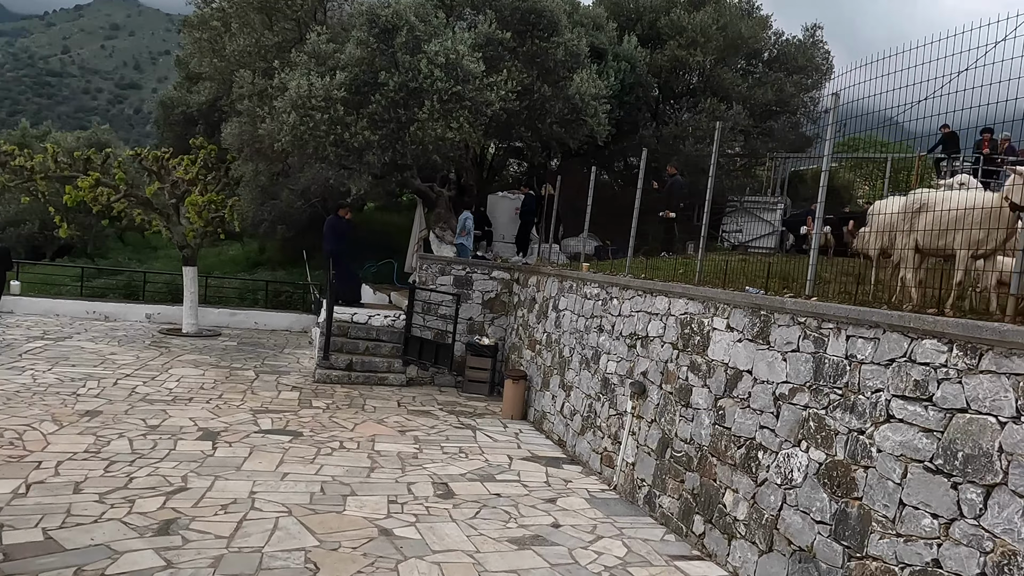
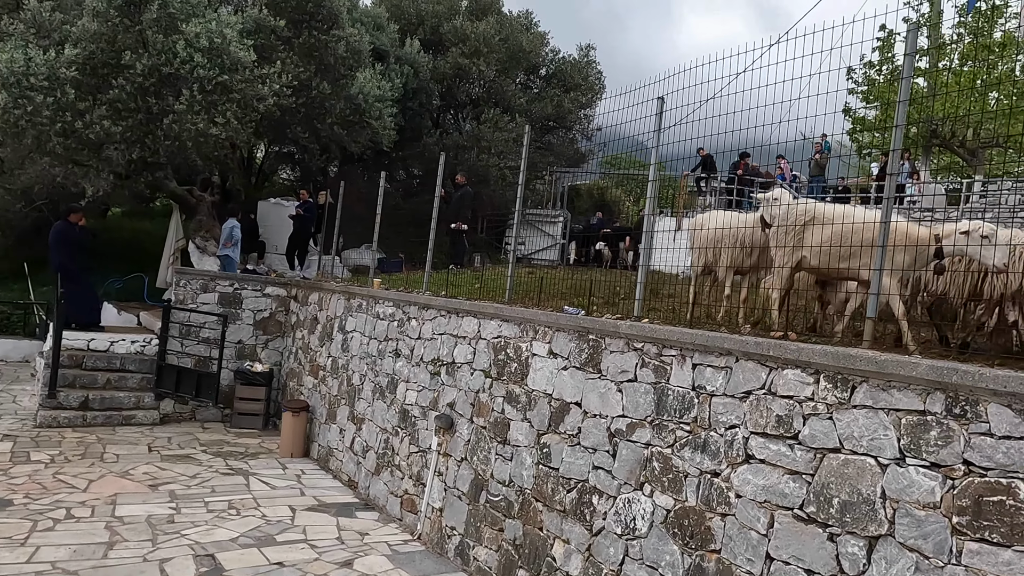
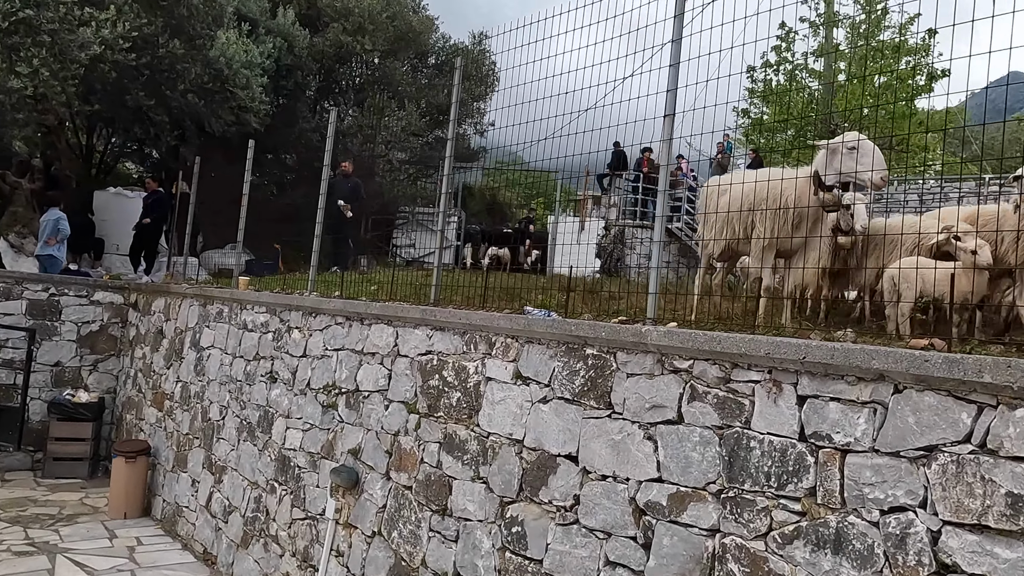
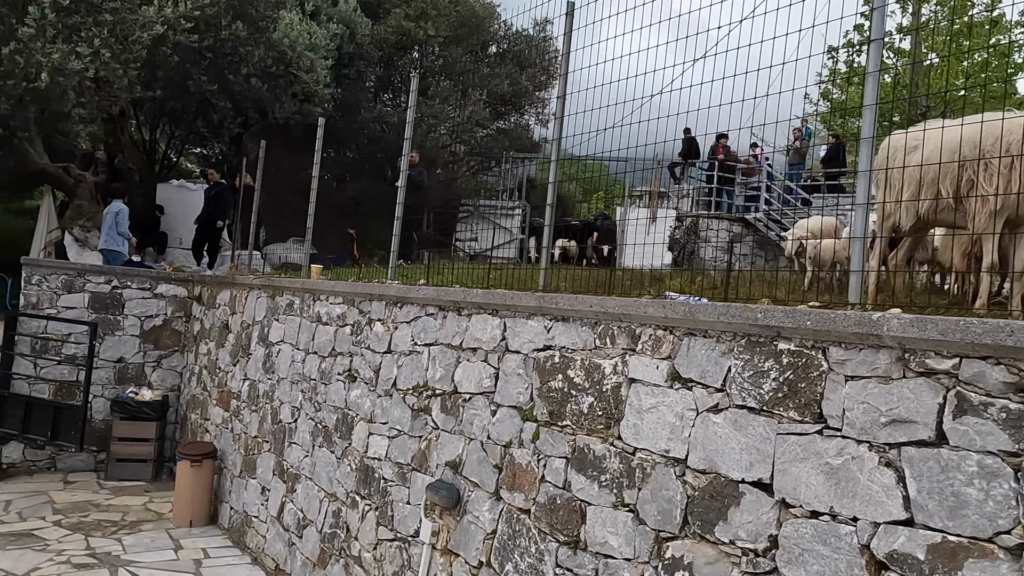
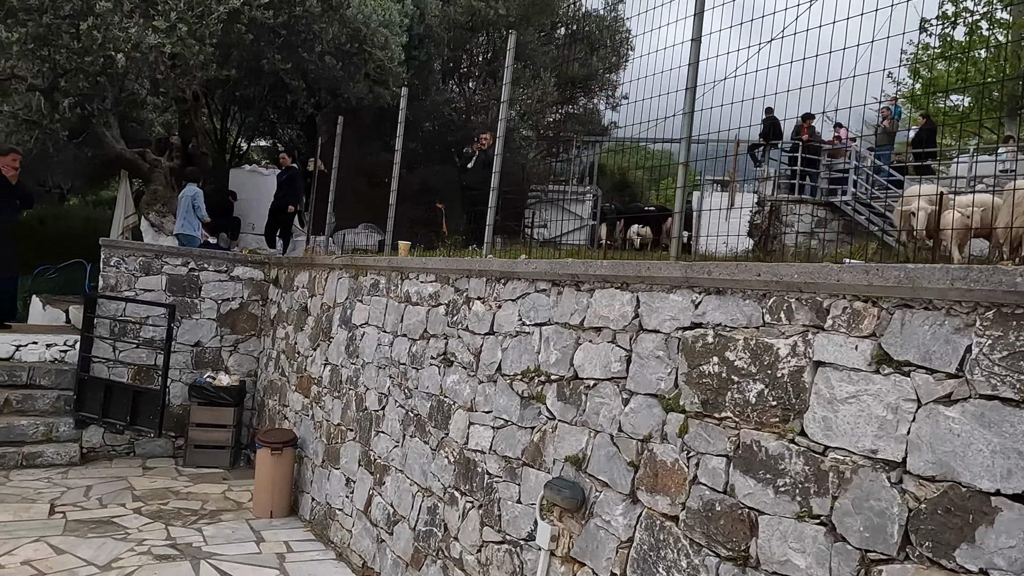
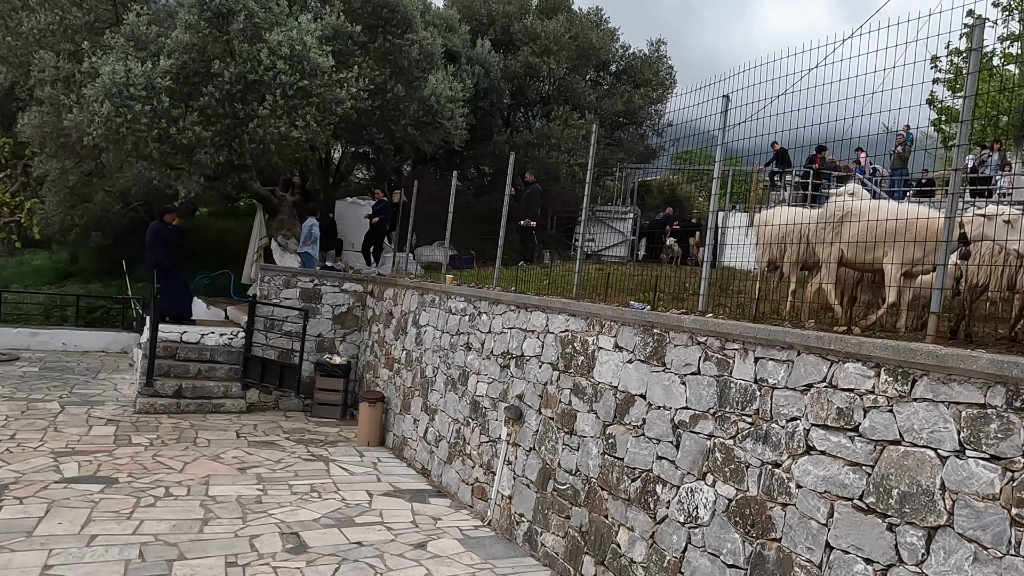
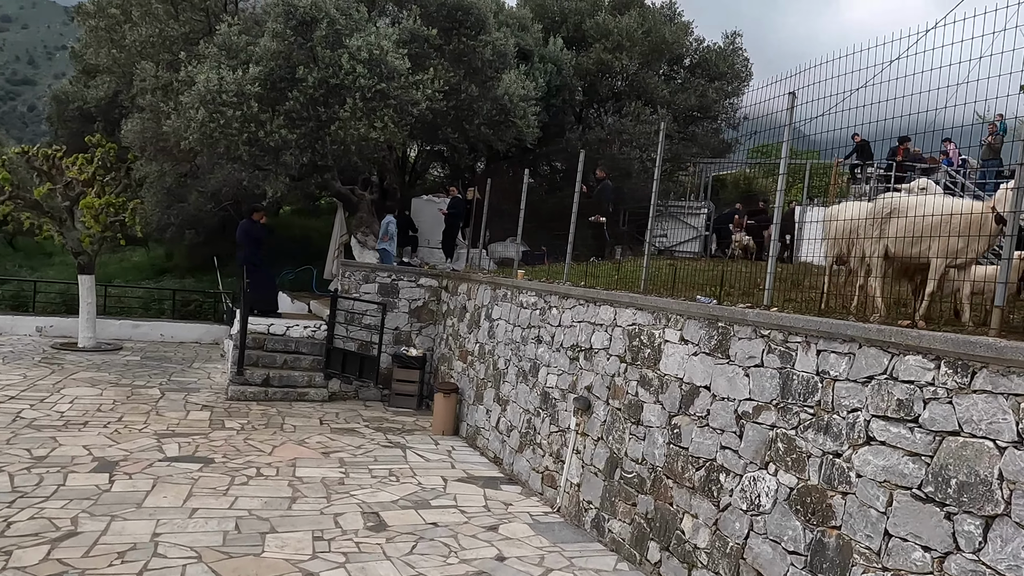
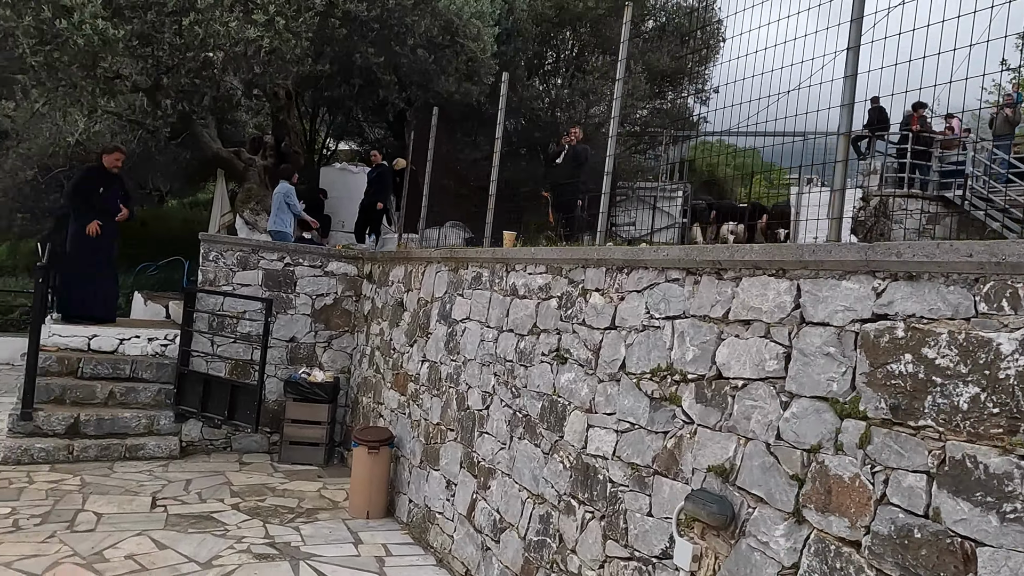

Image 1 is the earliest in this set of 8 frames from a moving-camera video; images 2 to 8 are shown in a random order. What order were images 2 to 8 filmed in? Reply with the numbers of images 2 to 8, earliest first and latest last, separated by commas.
7, 6, 2, 3, 4, 5, 8
